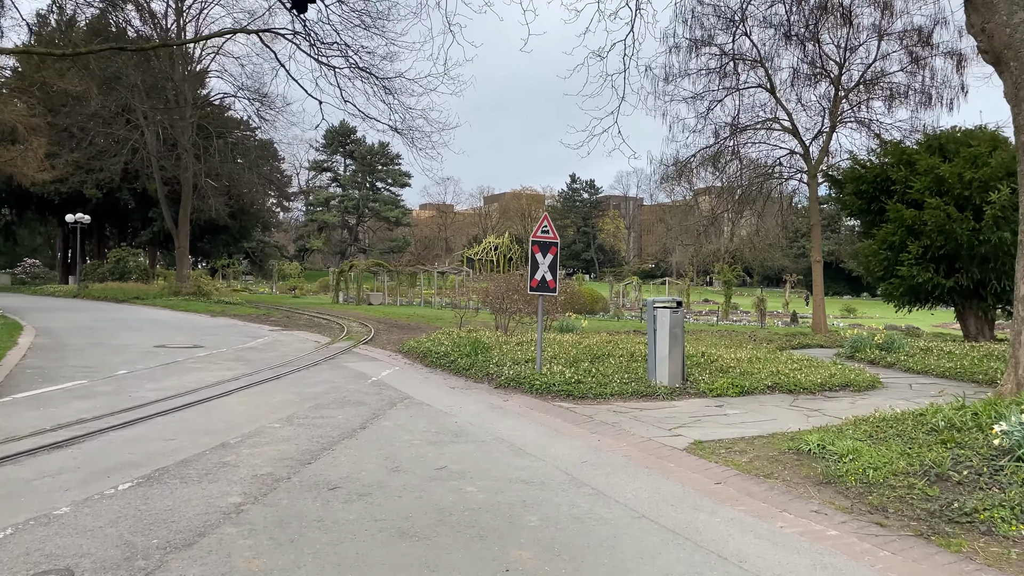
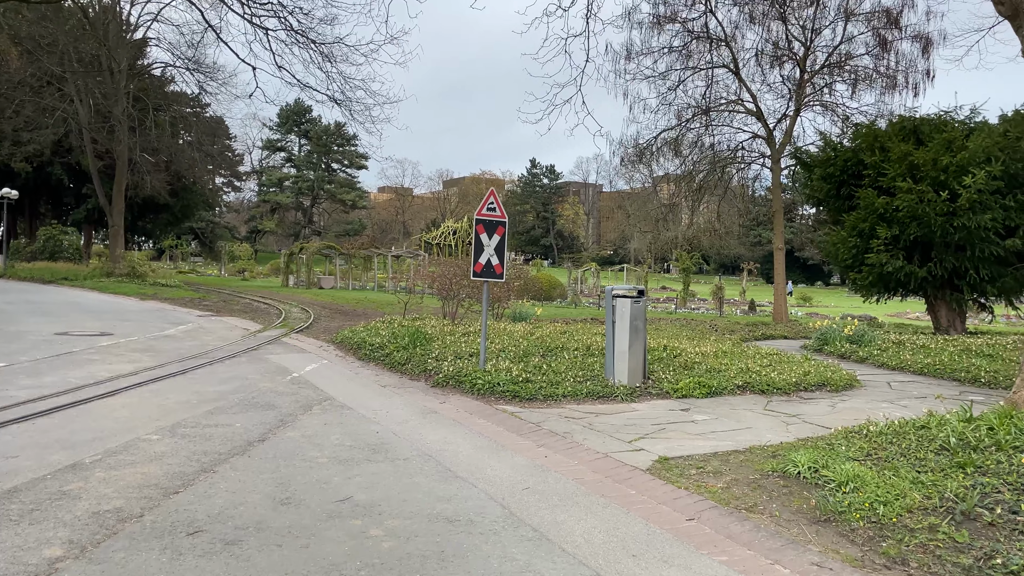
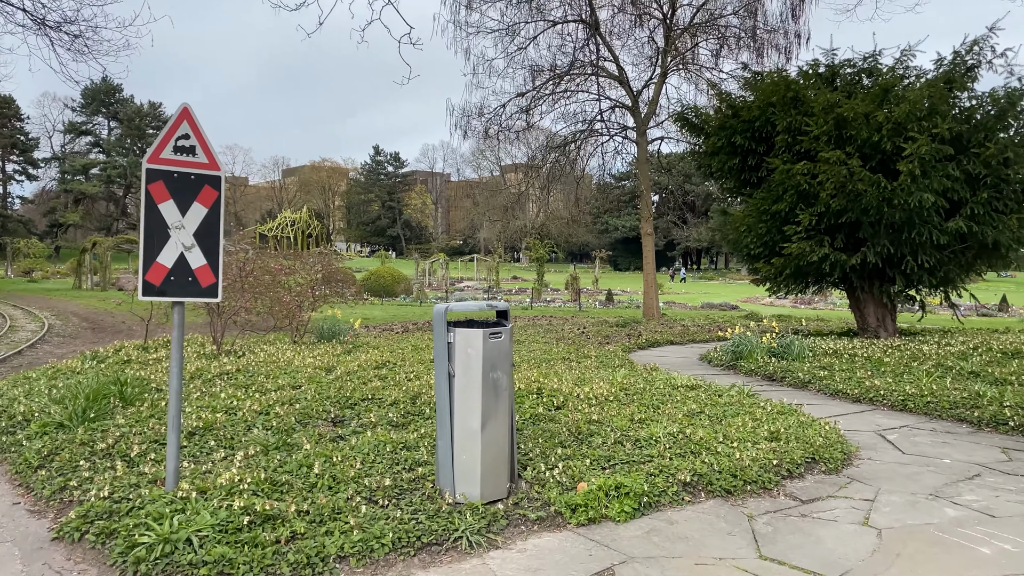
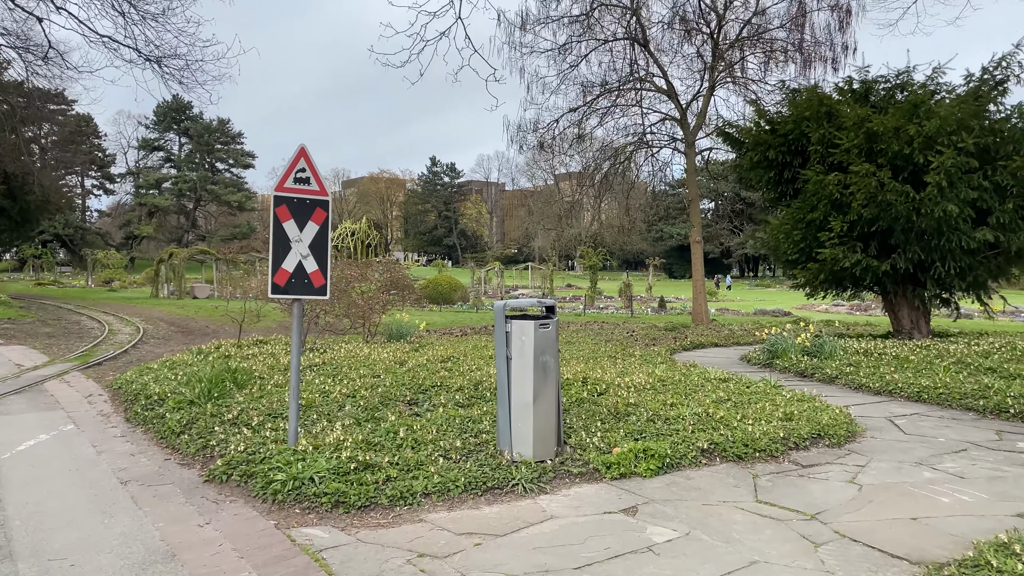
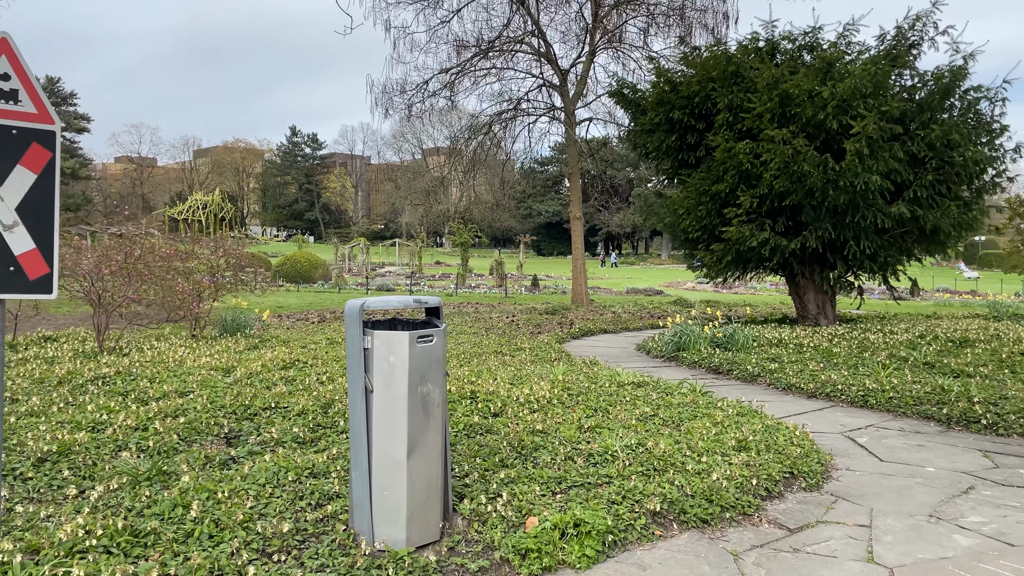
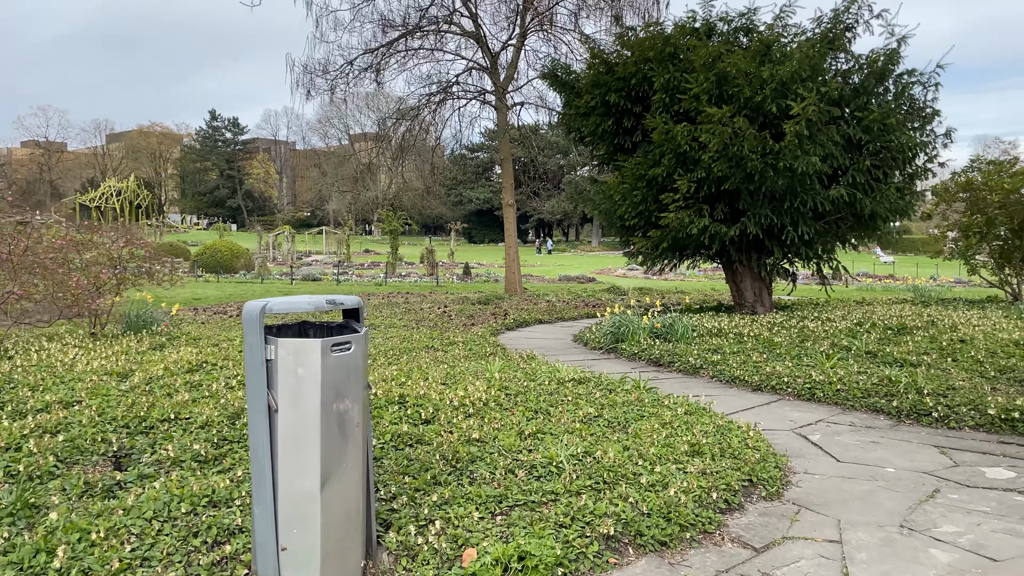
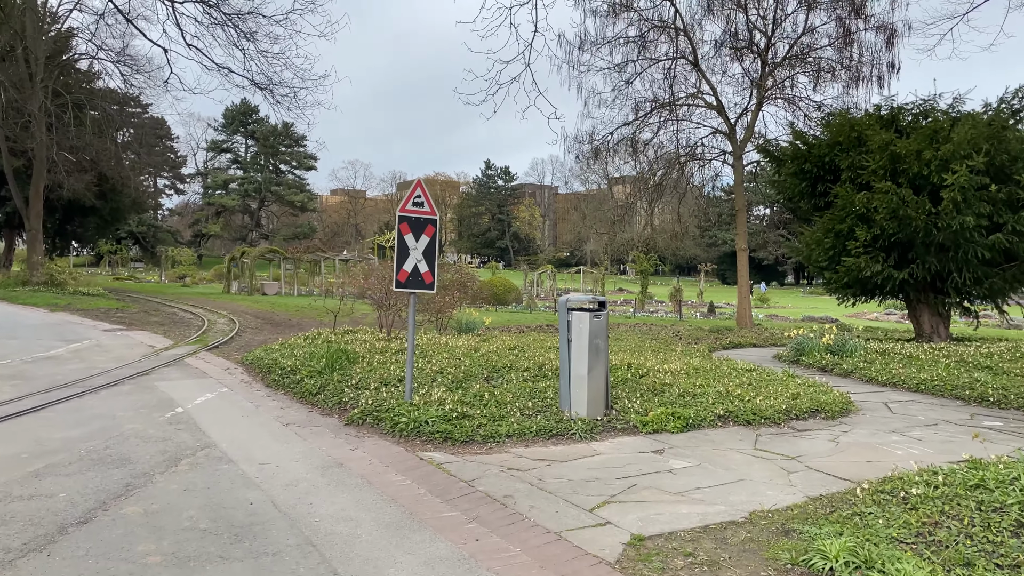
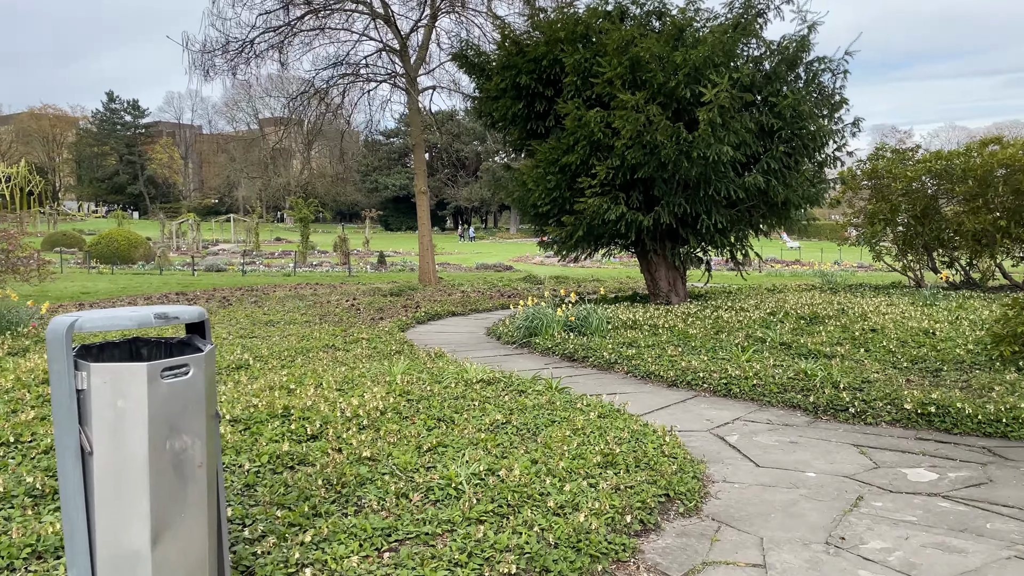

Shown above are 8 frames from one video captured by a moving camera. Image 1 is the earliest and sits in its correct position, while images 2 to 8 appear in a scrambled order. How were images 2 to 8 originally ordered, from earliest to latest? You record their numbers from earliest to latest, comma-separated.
2, 7, 4, 3, 5, 6, 8
